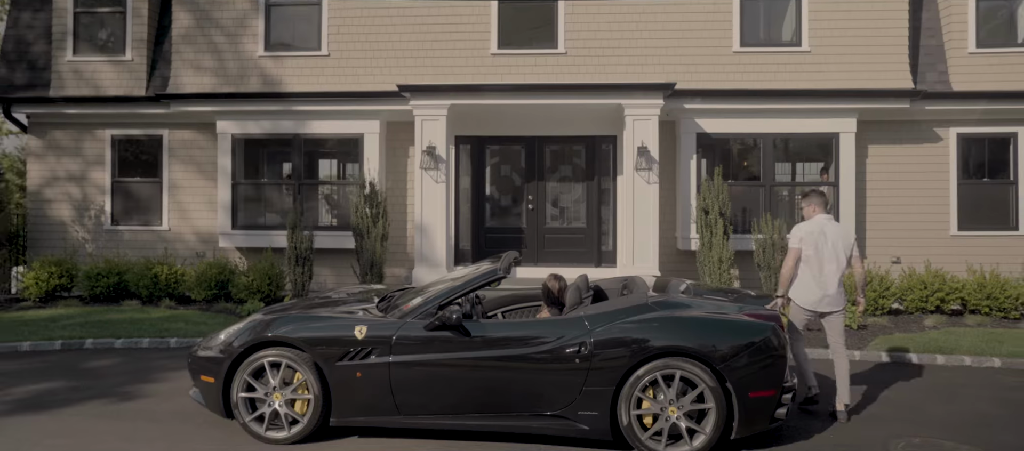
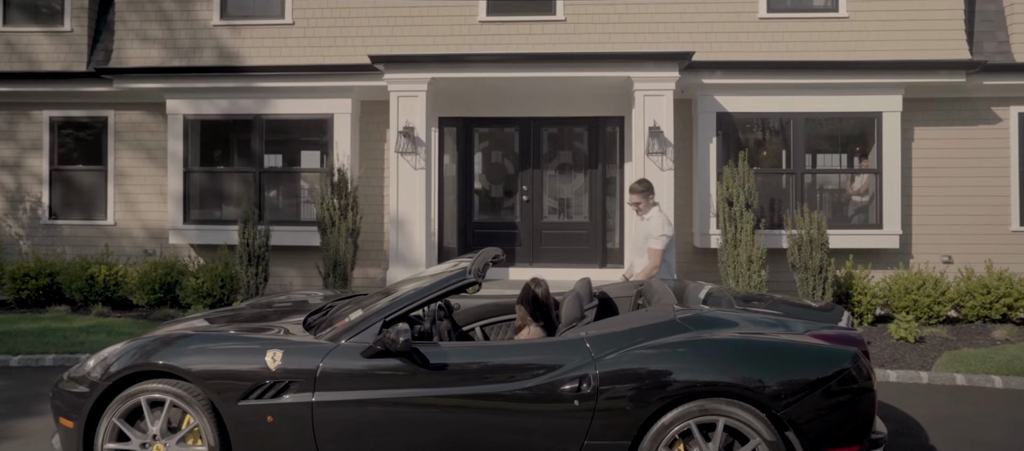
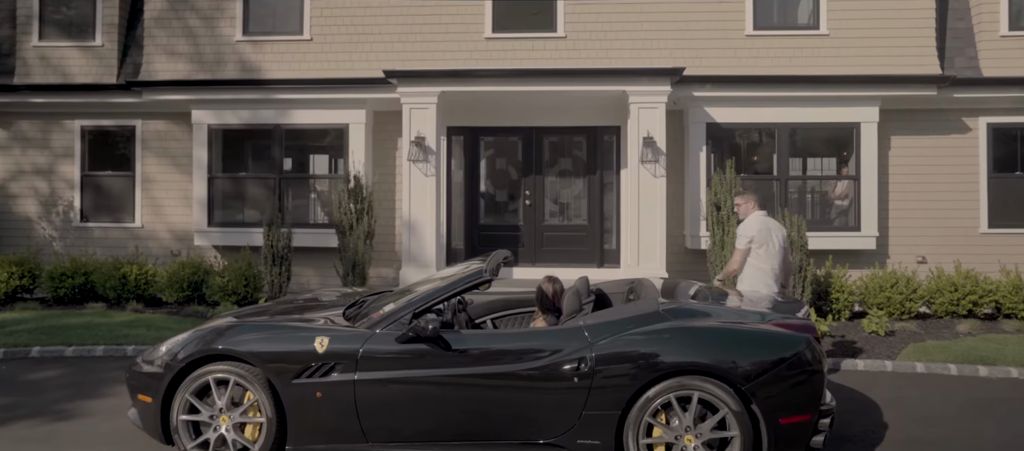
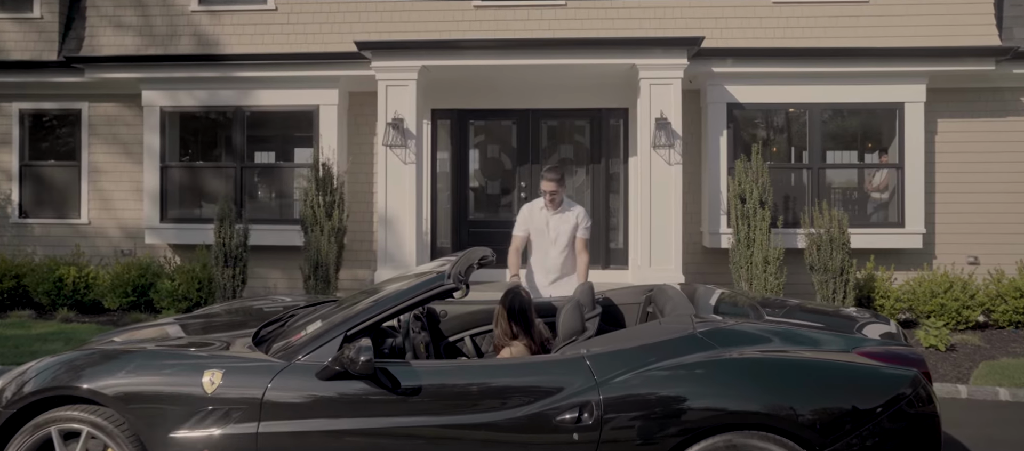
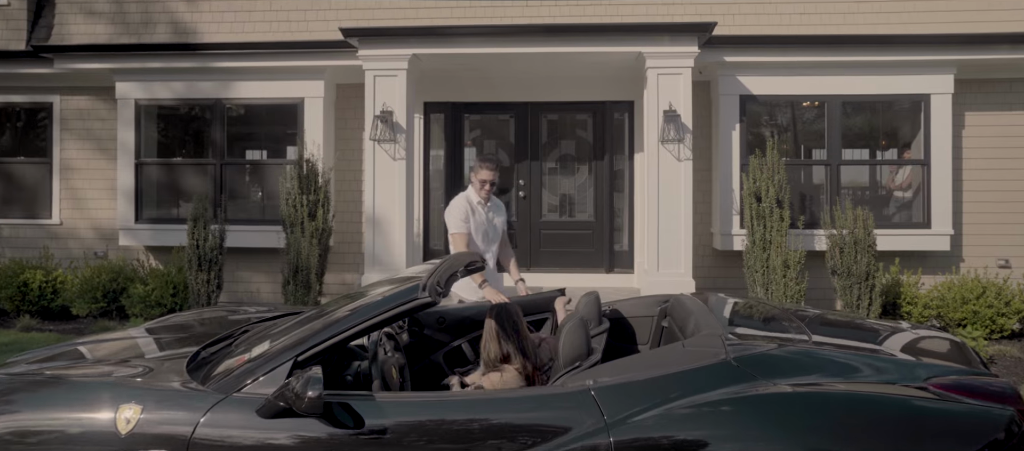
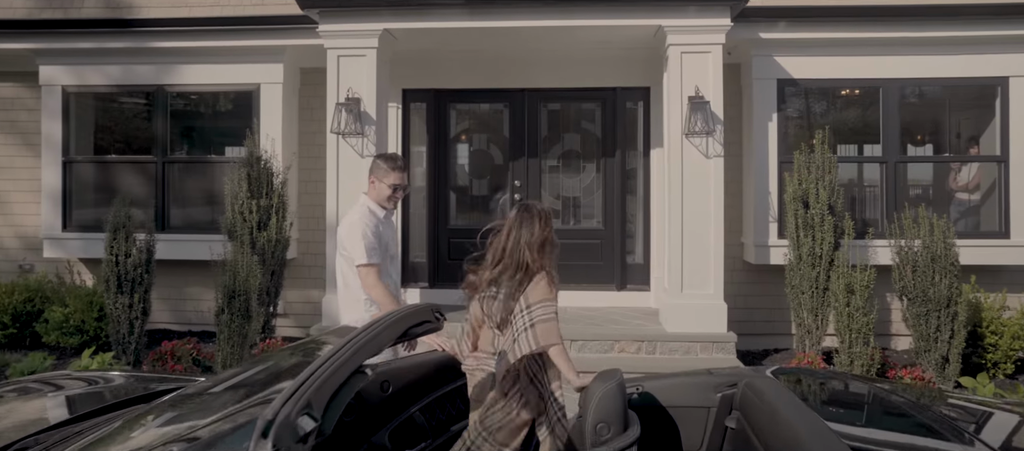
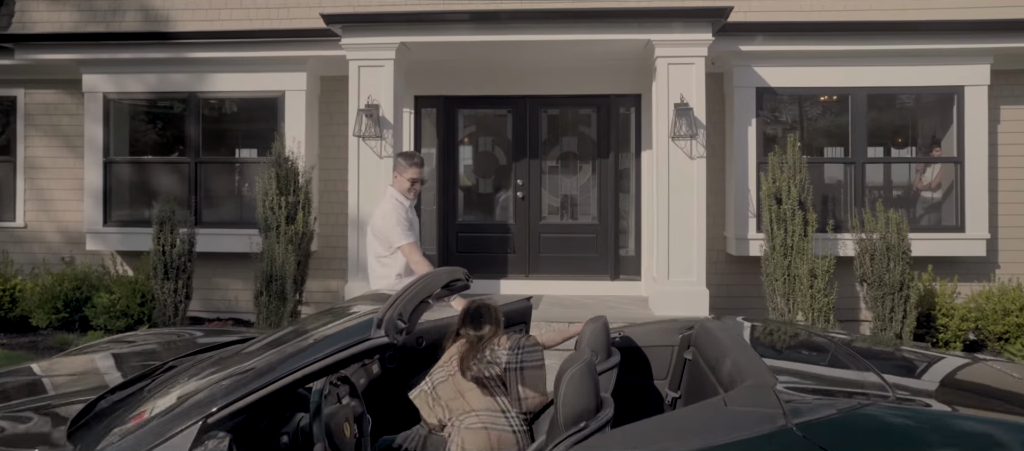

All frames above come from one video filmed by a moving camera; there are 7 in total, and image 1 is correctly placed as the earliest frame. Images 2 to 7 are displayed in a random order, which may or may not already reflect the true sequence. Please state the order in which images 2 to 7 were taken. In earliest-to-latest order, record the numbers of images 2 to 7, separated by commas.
3, 2, 4, 5, 7, 6
